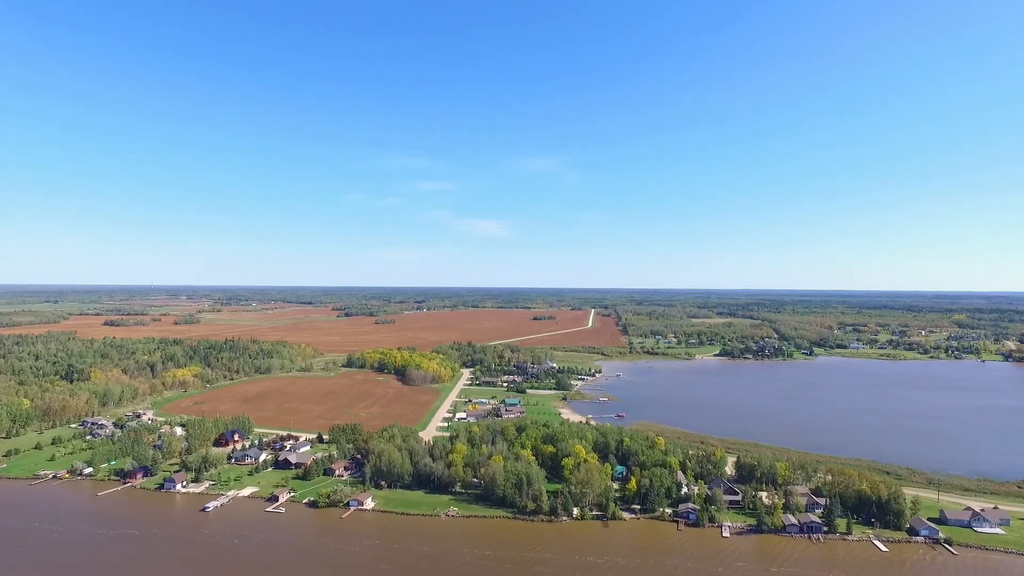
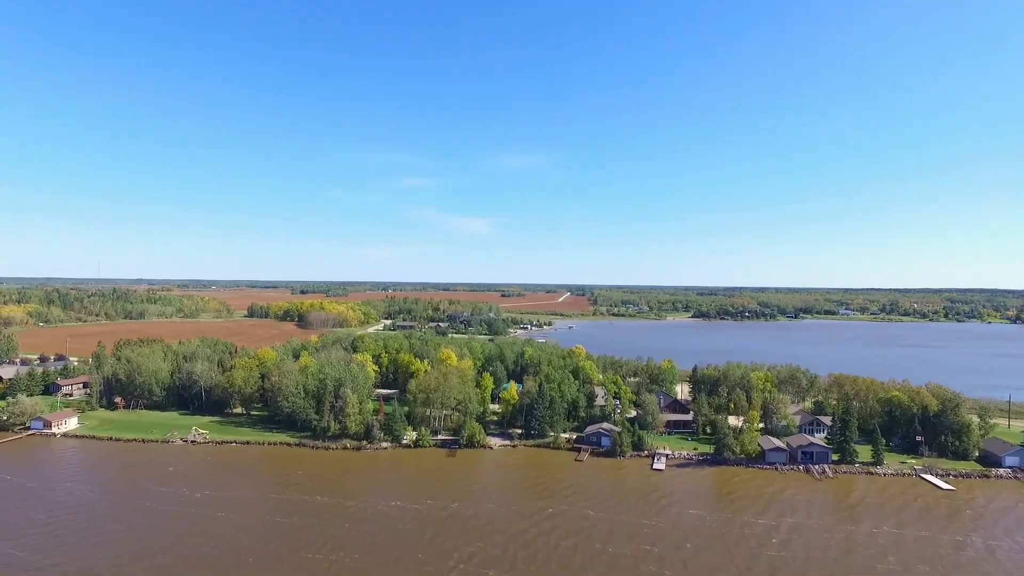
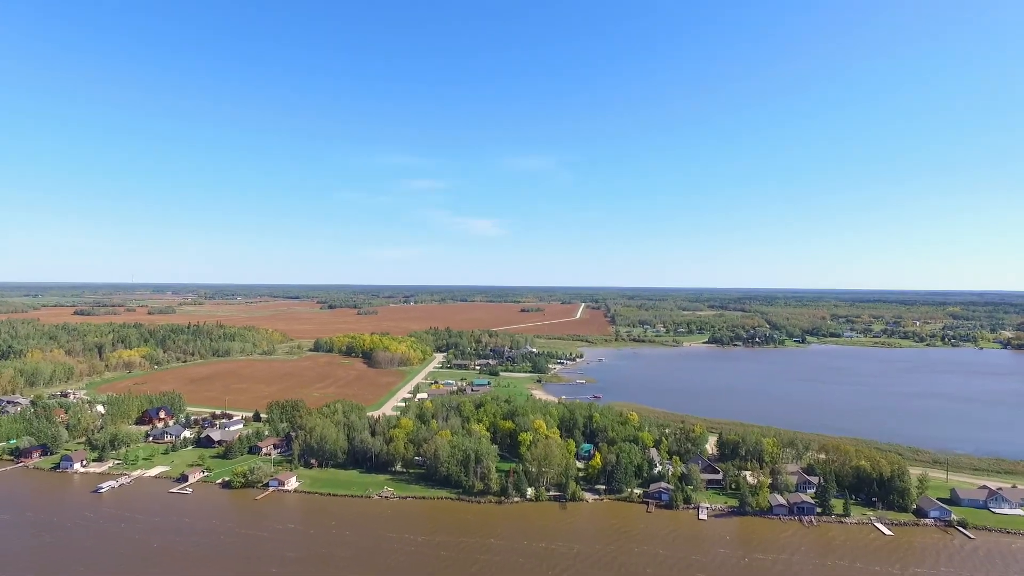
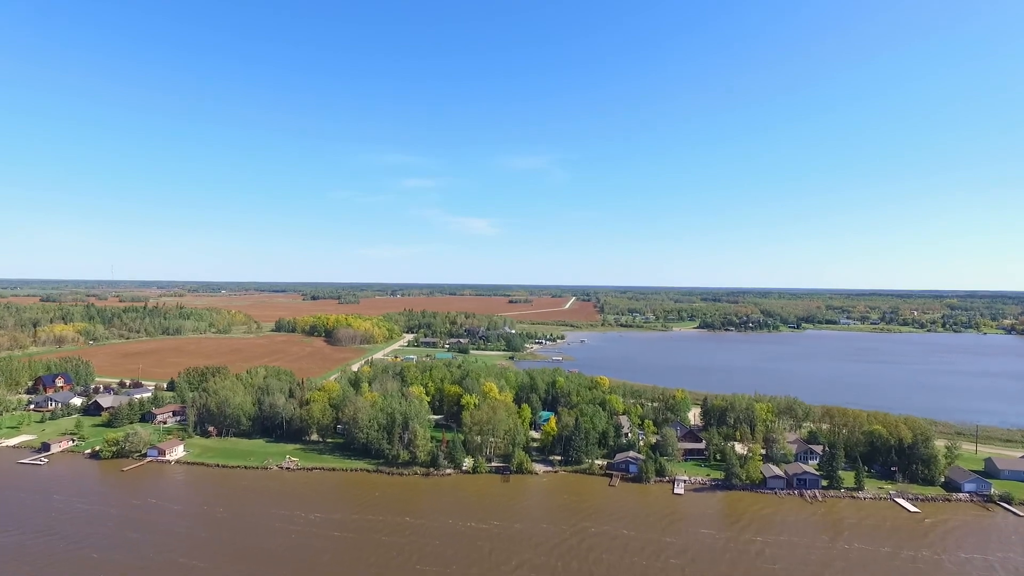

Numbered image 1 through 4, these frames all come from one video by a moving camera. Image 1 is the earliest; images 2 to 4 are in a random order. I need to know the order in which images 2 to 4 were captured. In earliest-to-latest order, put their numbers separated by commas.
3, 4, 2
